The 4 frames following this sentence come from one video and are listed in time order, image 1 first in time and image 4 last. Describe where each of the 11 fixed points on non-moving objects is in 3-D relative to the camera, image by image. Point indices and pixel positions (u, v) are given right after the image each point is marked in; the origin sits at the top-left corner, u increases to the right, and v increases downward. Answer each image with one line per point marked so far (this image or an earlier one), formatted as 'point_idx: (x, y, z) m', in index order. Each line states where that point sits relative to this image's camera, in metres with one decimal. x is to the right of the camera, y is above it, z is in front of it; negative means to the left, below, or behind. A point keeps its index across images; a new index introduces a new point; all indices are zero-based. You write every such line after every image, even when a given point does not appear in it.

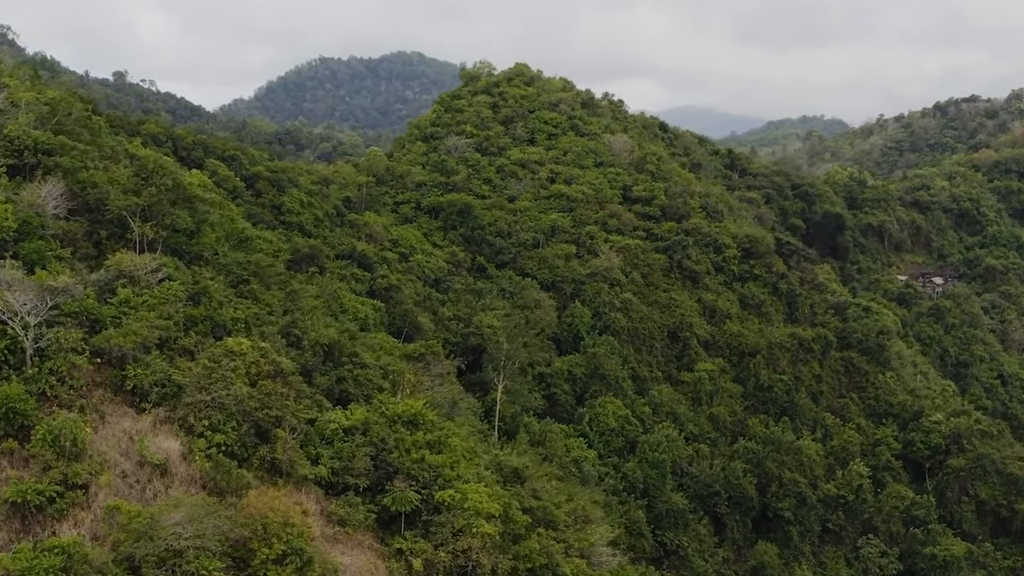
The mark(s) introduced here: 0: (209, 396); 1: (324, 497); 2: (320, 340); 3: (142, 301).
0: (-3.8, -1.4, +9.1) m
1: (-2.5, -2.7, +9.4) m
2: (-3.1, -0.8, +11.5) m
3: (-5.1, -0.2, +9.9) m
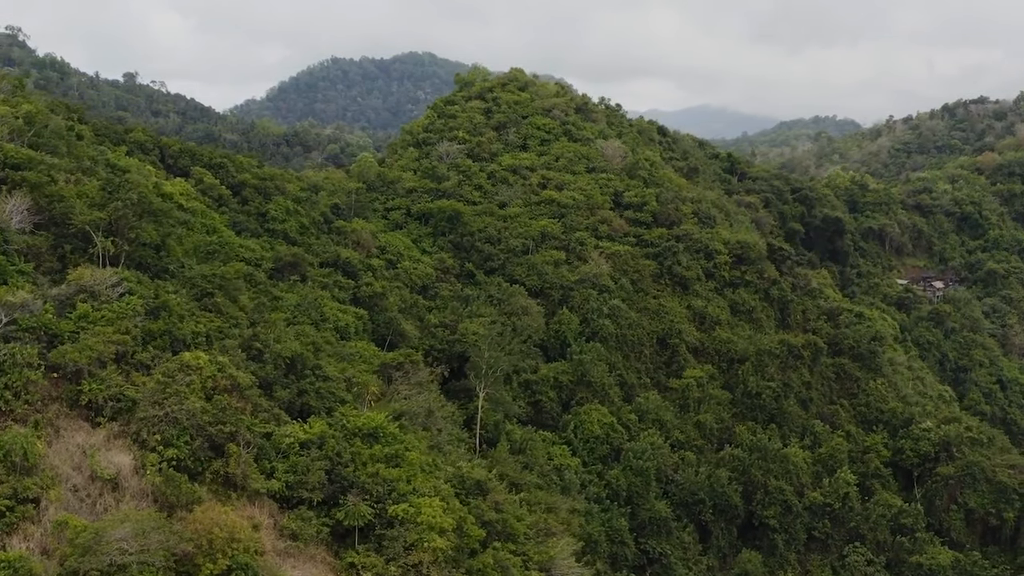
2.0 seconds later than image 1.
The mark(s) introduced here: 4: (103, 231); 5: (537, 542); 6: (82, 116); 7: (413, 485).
0: (-4.5, -1.6, +9.1) m
1: (-3.1, -2.9, +9.5) m
2: (-3.7, -1.0, +11.6) m
3: (-5.8, -0.4, +10.0) m
4: (-6.6, +0.9, +11.5) m
5: (+0.4, -4.1, +11.5) m
6: (-11.8, +4.7, +19.7) m
7: (-1.4, -2.8, +10.3) m
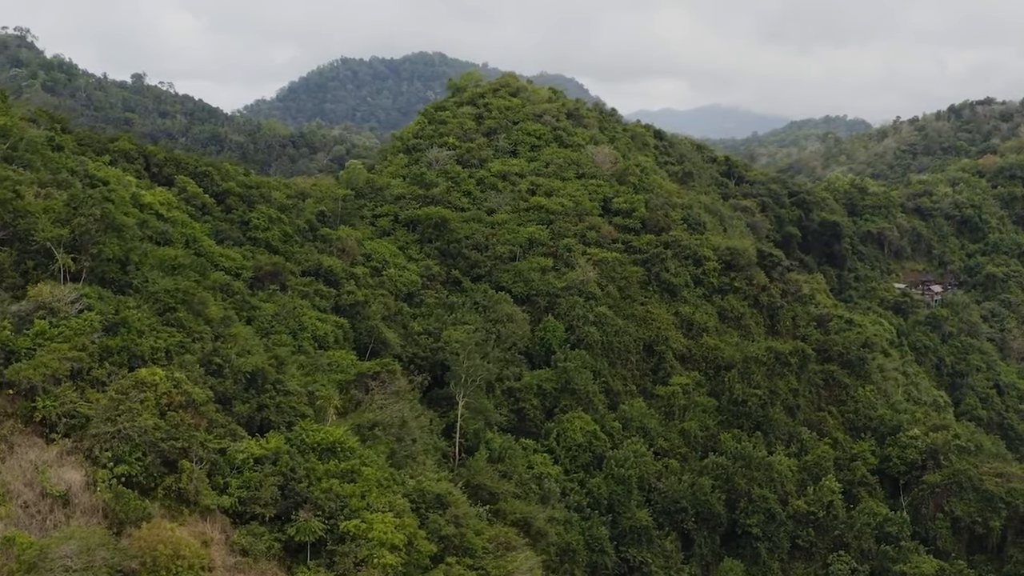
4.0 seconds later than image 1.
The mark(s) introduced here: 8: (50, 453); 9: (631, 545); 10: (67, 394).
0: (-5.1, -1.8, +9.2) m
1: (-3.8, -3.2, +9.6) m
2: (-4.4, -1.3, +11.7) m
3: (-6.4, -0.6, +10.1) m
4: (-7.2, +0.7, +11.6) m
5: (-0.2, -4.3, +11.6) m
6: (-12.4, +4.5, +19.9) m
7: (-2.1, -3.1, +10.4) m
8: (-5.7, -2.1, +8.9) m
9: (+3.2, -7.0, +19.5) m
10: (-5.9, -1.4, +9.5) m
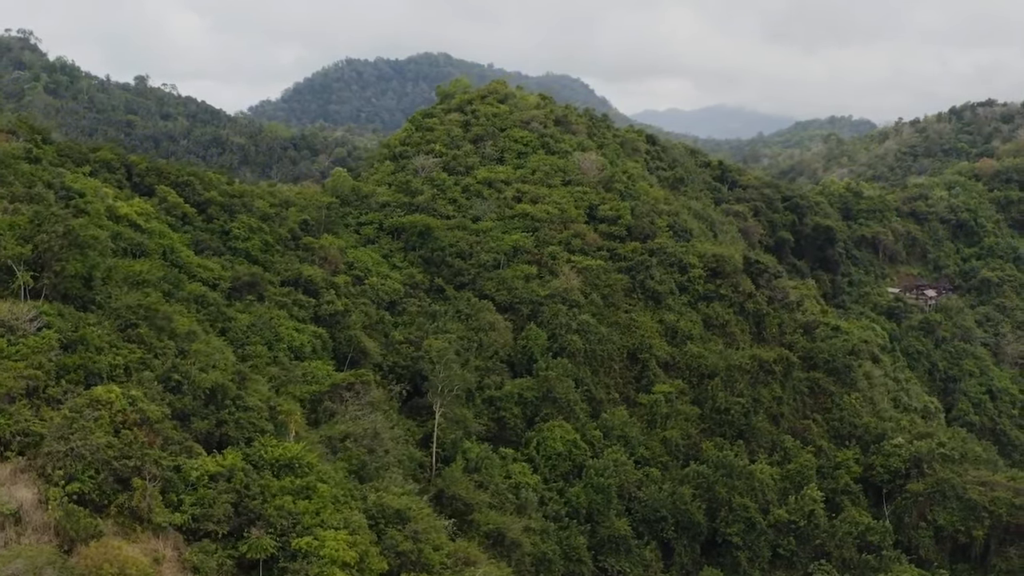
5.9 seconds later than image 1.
0: (-5.8, -2.1, +9.3) m
1: (-4.4, -3.4, +9.7) m
2: (-5.0, -1.5, +11.8) m
3: (-7.1, -0.9, +10.2) m
4: (-7.9, +0.4, +11.7) m
5: (-0.9, -4.6, +11.6) m
6: (-13.0, +4.2, +20.0) m
7: (-2.7, -3.3, +10.4) m
8: (-6.4, -2.3, +9.0) m
9: (+2.6, -7.3, +19.5) m
10: (-6.6, -1.7, +9.6) m
